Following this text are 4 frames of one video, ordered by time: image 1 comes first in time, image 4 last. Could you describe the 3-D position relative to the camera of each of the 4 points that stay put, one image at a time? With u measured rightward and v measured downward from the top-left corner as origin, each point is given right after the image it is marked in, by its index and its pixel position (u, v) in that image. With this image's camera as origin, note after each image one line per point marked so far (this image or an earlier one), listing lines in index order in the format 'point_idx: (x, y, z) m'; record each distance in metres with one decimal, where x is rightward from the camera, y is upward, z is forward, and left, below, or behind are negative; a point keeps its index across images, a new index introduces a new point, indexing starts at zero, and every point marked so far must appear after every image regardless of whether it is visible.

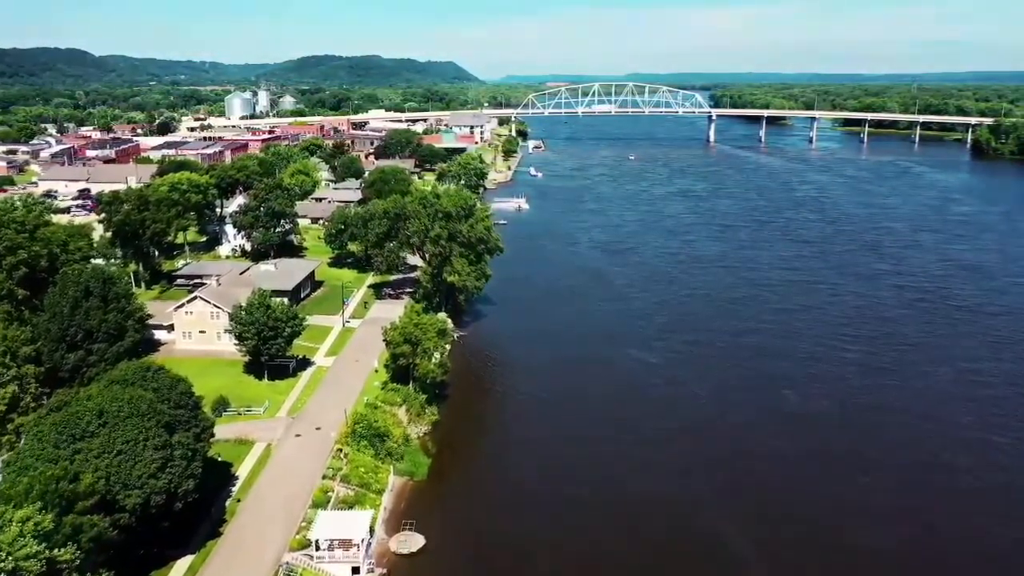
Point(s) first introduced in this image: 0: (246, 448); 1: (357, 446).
0: (-6.4, -3.9, +19.3) m
1: (-3.7, -3.8, +19.2) m
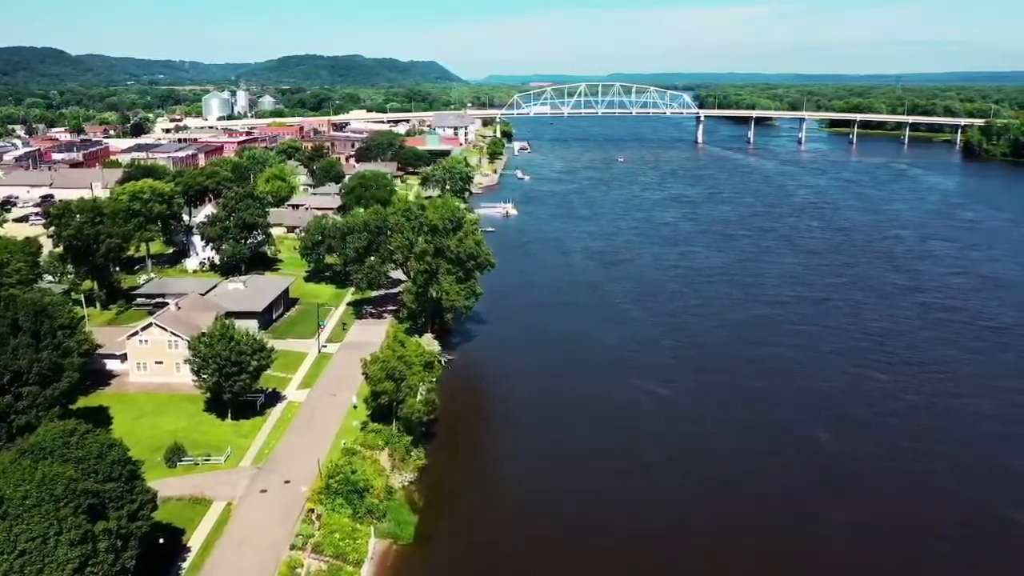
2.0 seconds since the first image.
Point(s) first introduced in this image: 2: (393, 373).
0: (-6.4, -4.6, +16.6) m
1: (-3.7, -4.5, +16.6) m
2: (-2.9, -2.2, +20.0) m
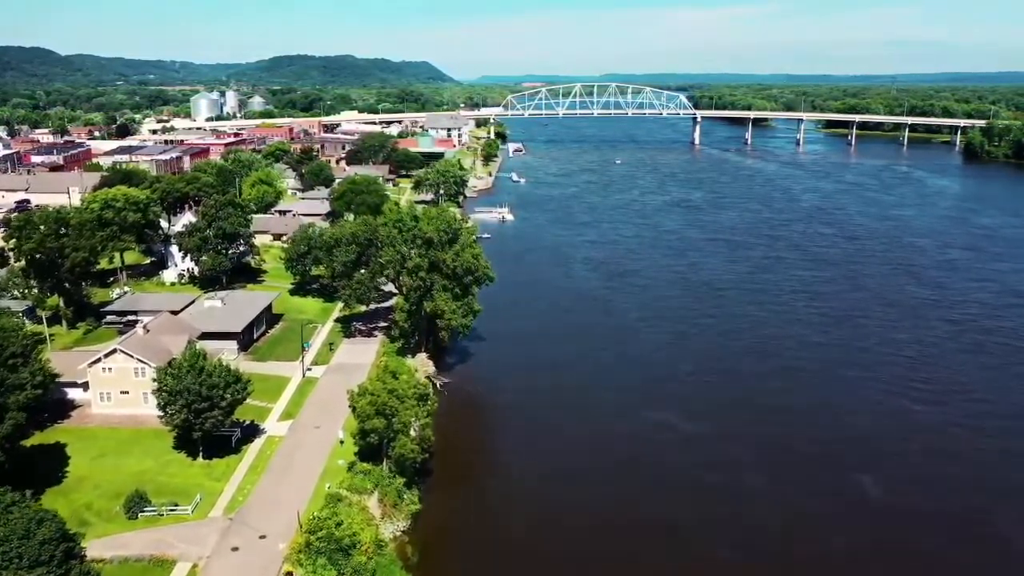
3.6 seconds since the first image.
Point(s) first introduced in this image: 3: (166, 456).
0: (-6.3, -5.1, +14.5) m
1: (-3.6, -5.0, +14.5) m
2: (-2.9, -2.7, +17.9) m
3: (-7.9, -3.9, +18.4) m
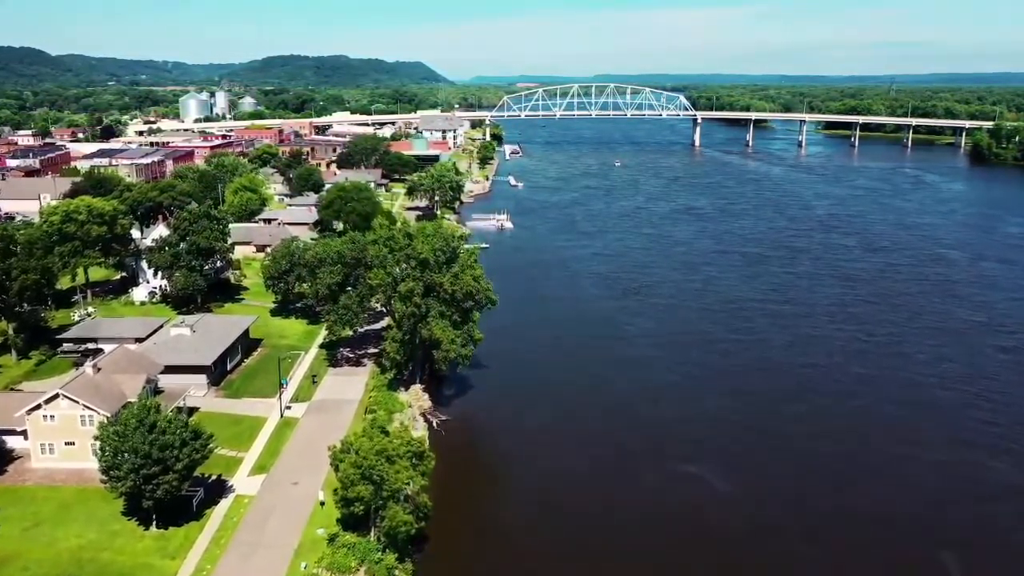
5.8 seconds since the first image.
0: (-6.1, -5.8, +11.6) m
1: (-3.4, -5.8, +11.7) m
2: (-2.6, -3.4, +15.1) m
3: (-7.7, -4.6, +15.6) m
